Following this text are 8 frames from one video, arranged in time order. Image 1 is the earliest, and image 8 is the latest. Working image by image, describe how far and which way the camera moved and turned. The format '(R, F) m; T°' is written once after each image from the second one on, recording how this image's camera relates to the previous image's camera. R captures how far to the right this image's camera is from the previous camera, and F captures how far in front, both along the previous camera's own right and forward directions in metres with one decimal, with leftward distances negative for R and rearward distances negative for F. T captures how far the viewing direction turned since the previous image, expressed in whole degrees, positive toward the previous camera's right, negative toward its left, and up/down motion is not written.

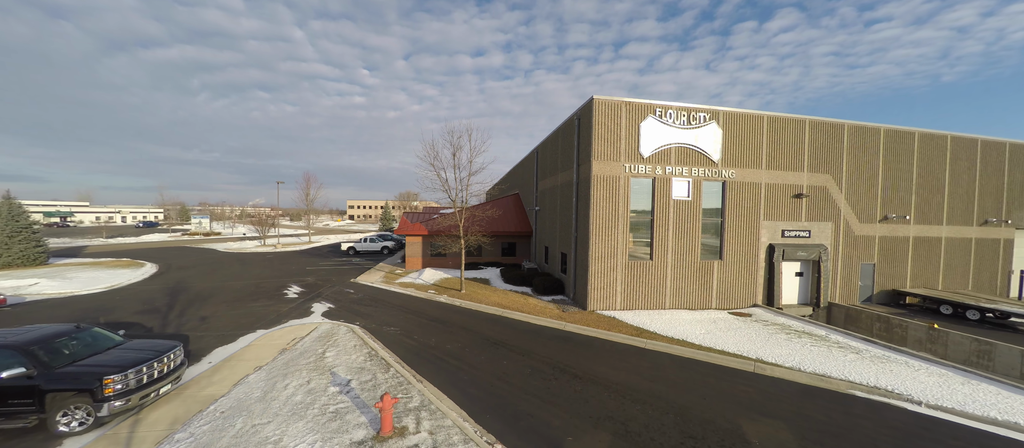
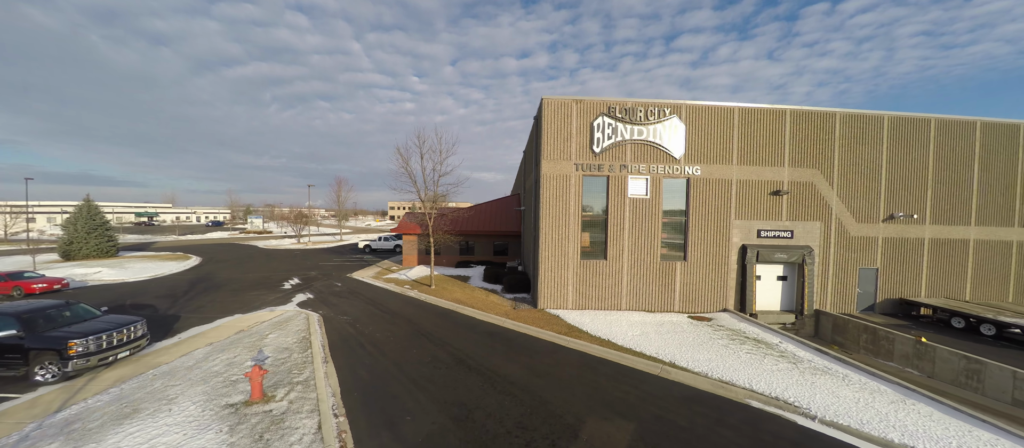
(+3.8, -0.2) m; -7°
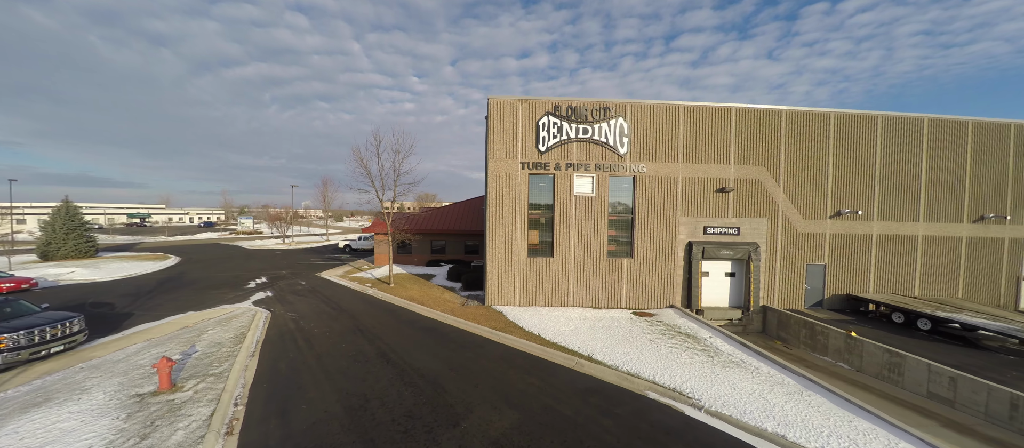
(+2.2, -0.2) m; 0°
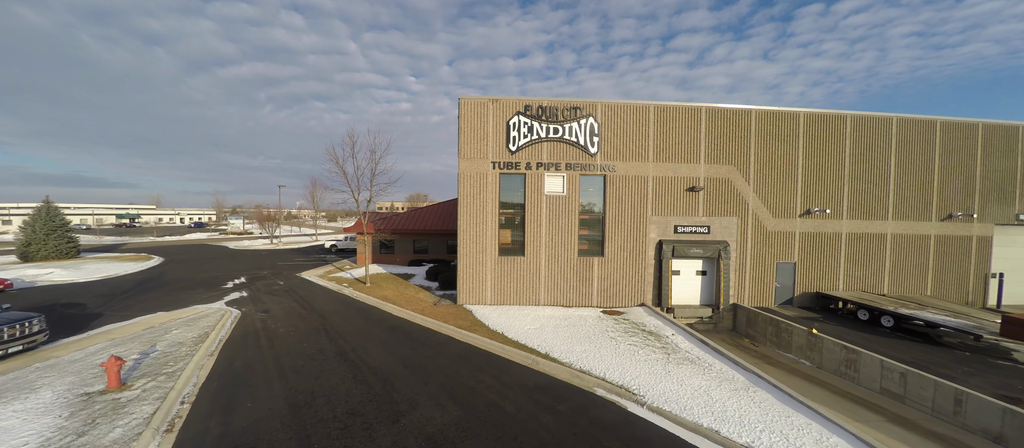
(+1.1, -0.1) m; 0°
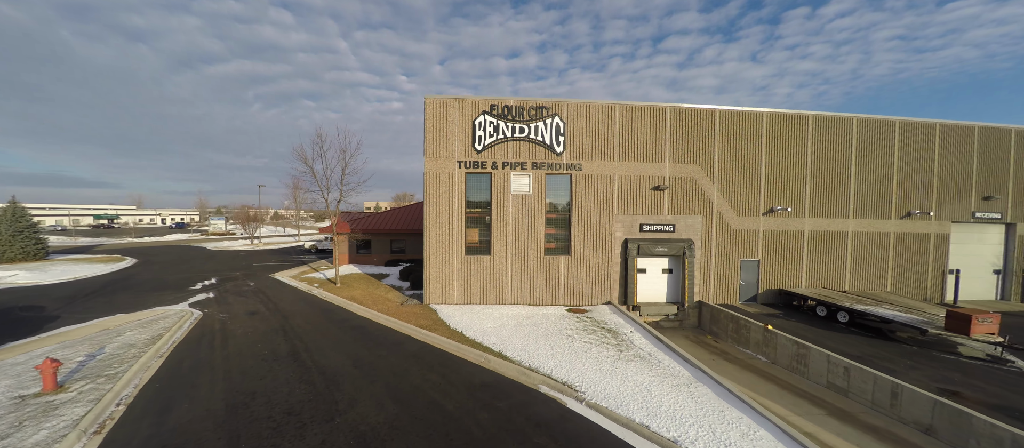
(+1.2, -0.1) m; +1°
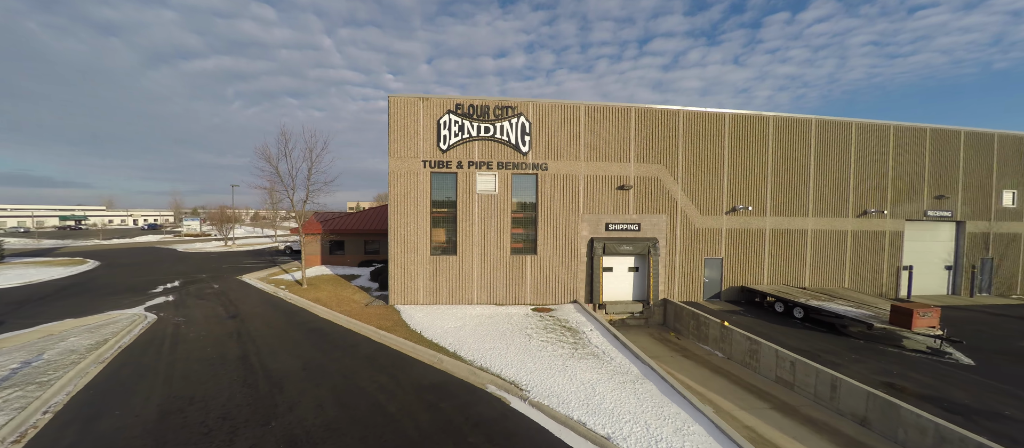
(+1.0, -0.1) m; +2°
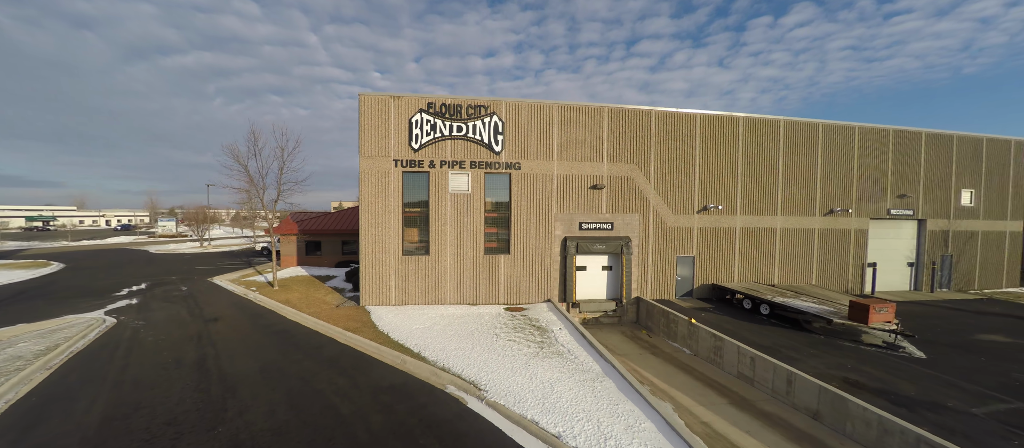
(+0.8, -0.1) m; +2°
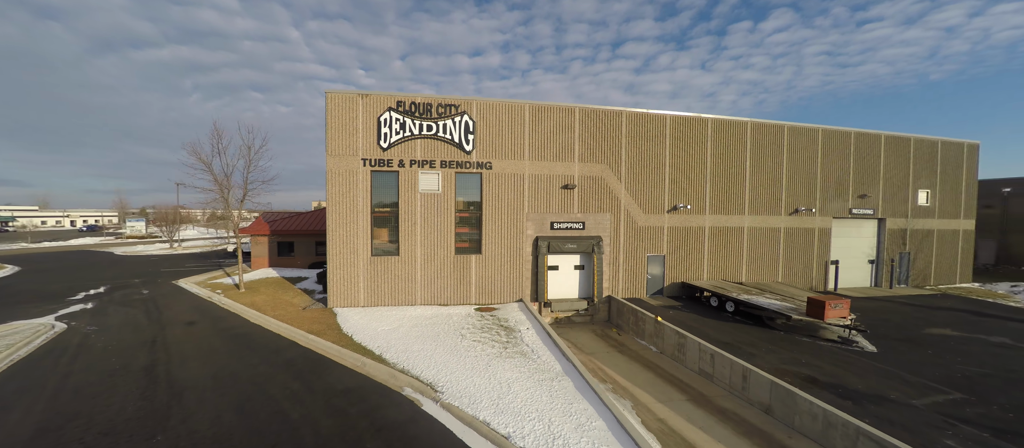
(+0.8, -0.1) m; +2°
